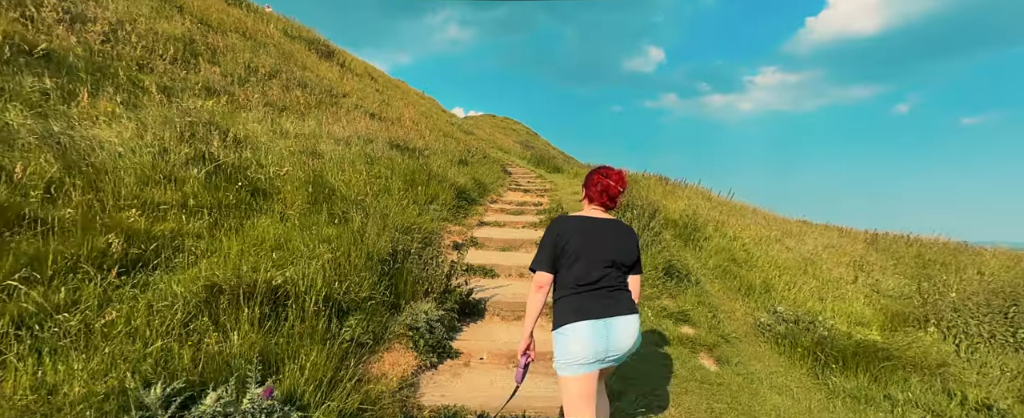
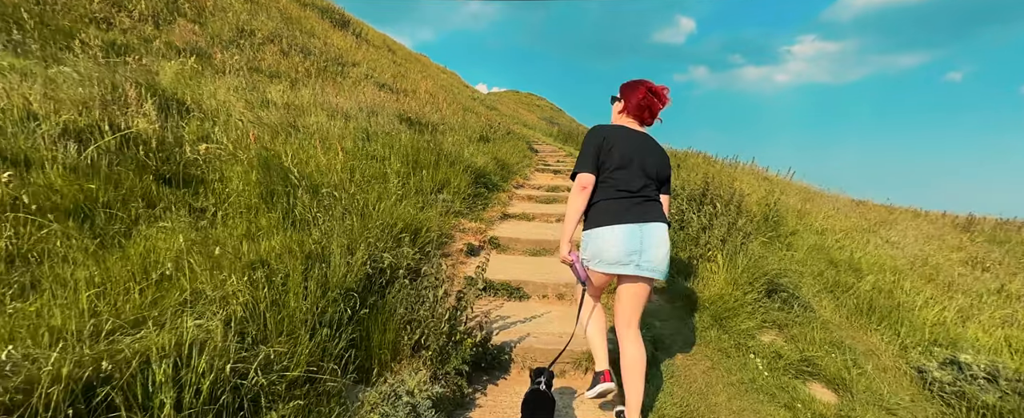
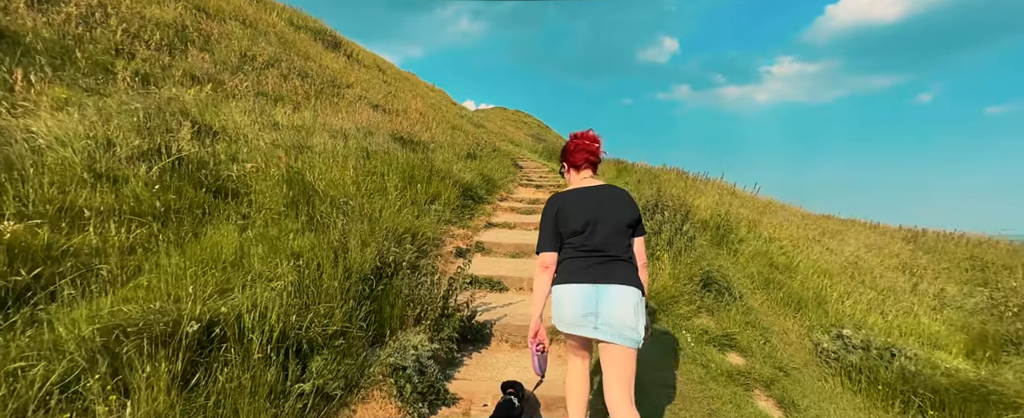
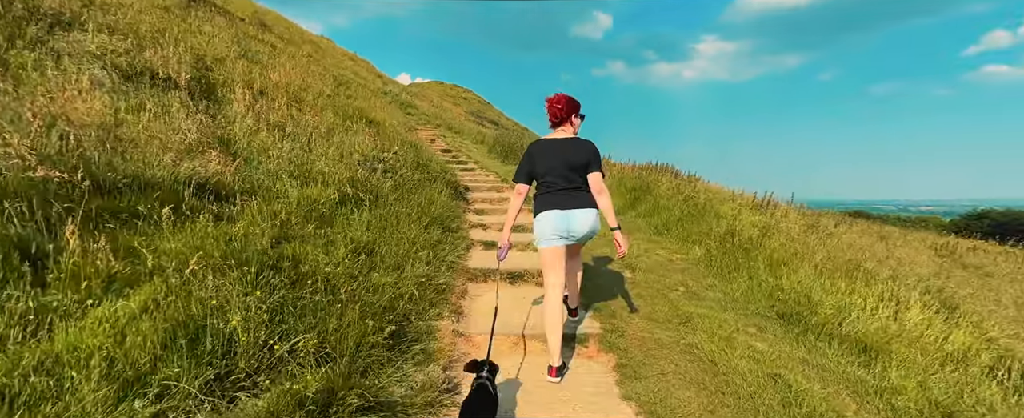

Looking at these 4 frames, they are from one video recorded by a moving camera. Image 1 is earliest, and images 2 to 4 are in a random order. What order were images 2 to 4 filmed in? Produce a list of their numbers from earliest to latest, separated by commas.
3, 2, 4
